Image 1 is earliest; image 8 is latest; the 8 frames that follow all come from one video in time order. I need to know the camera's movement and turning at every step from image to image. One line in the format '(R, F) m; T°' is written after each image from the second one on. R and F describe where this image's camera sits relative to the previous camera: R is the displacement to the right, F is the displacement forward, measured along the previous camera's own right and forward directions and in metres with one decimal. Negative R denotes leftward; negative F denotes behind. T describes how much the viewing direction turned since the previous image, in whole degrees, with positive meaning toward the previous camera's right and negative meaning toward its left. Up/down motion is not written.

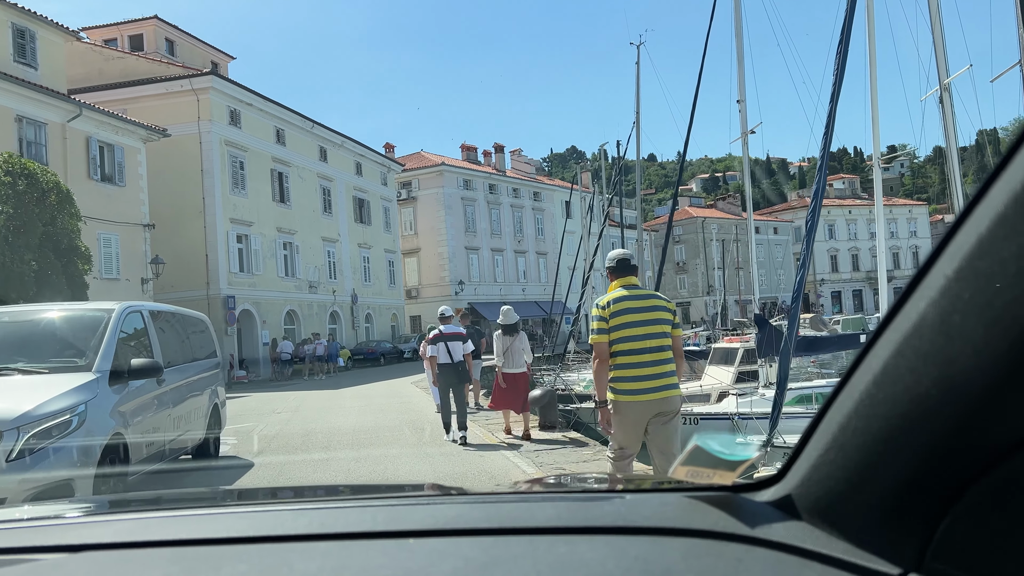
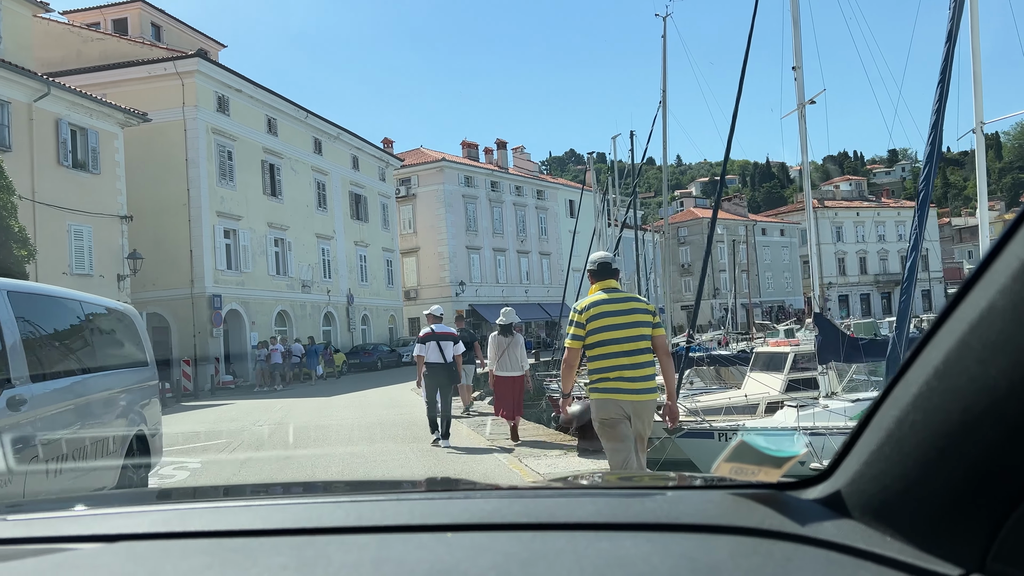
(-0.2, +1.2) m; 0°
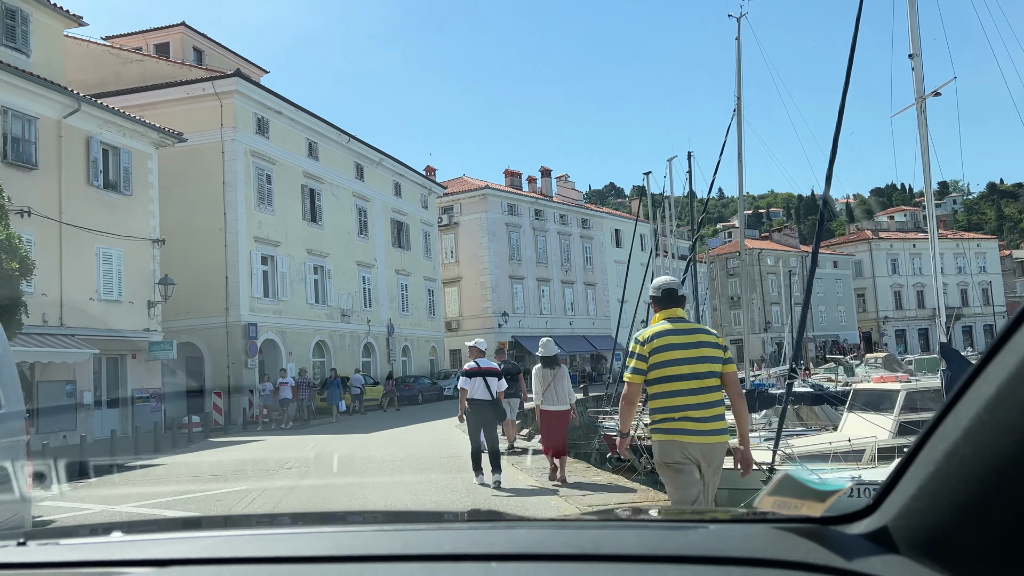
(-0.2, +1.0) m; -3°
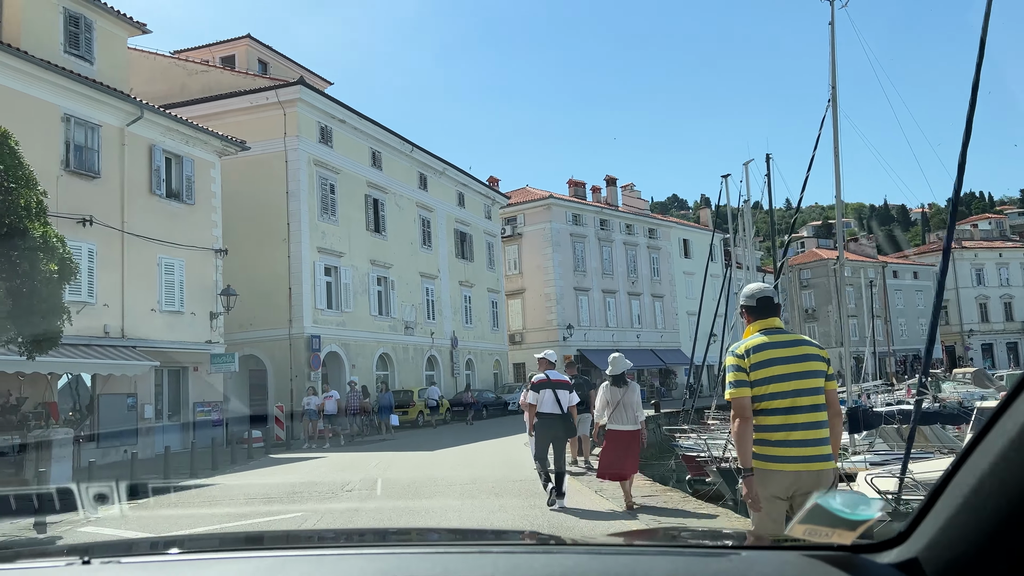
(-0.2, +0.6) m; -4°
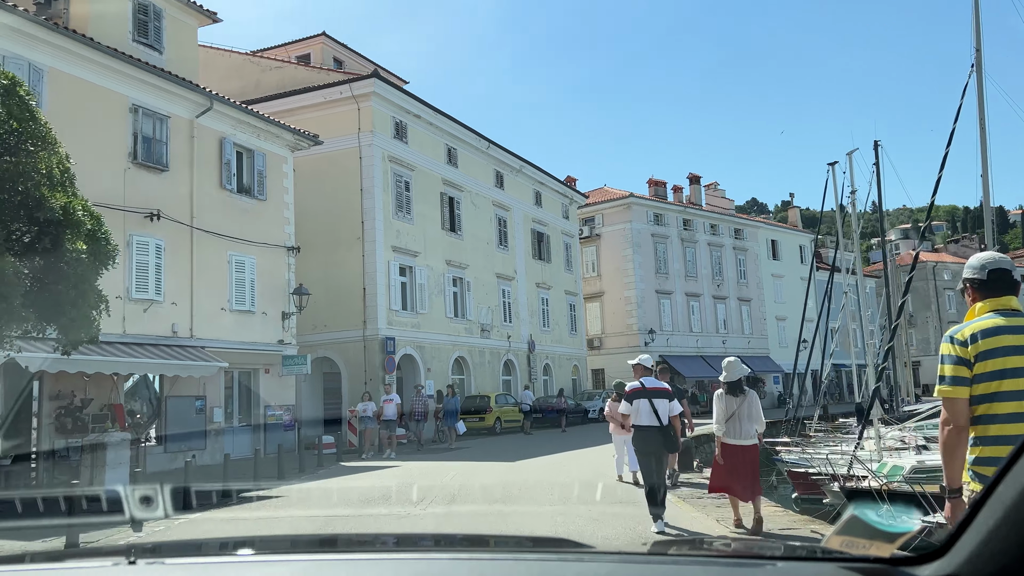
(-0.2, +0.8) m; -5°
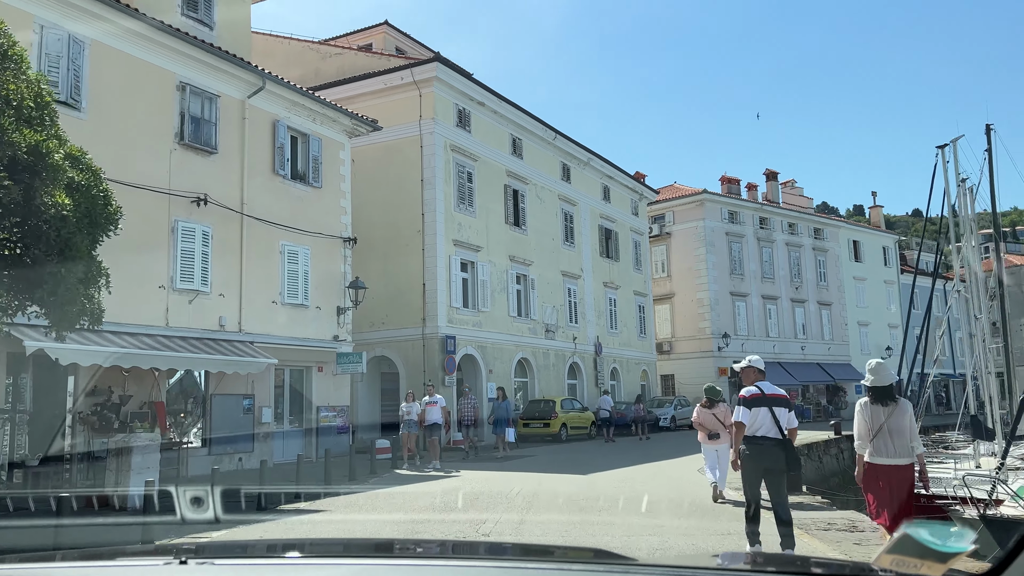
(-0.1, +0.9) m; -4°
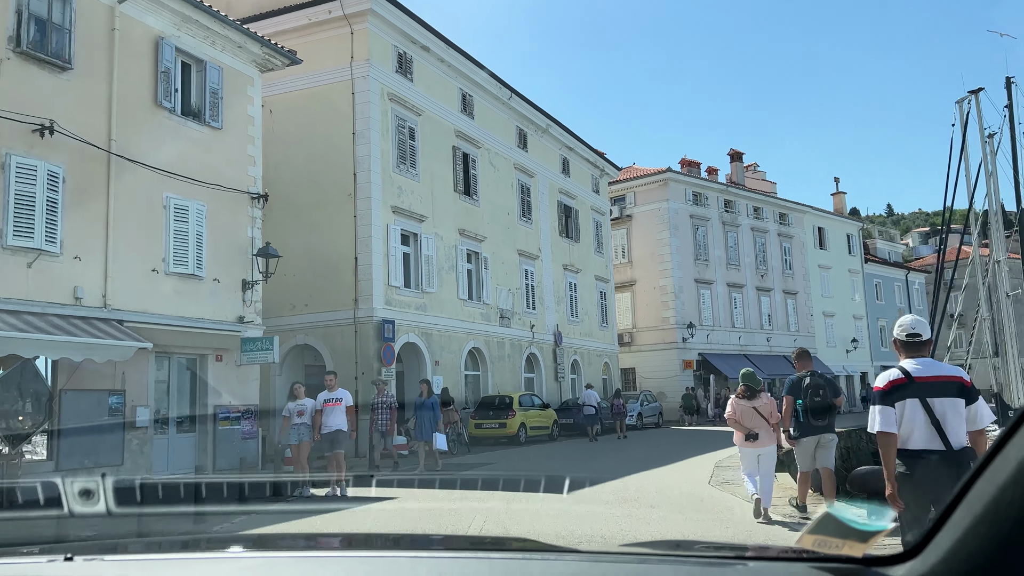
(-0.1, +2.1) m; +4°
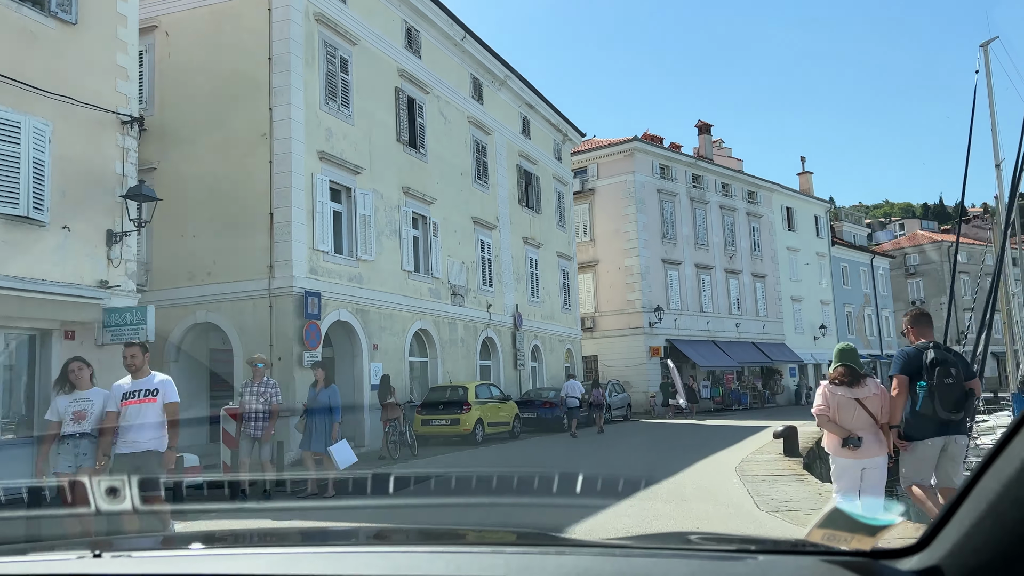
(-0.1, +2.1) m; +4°
